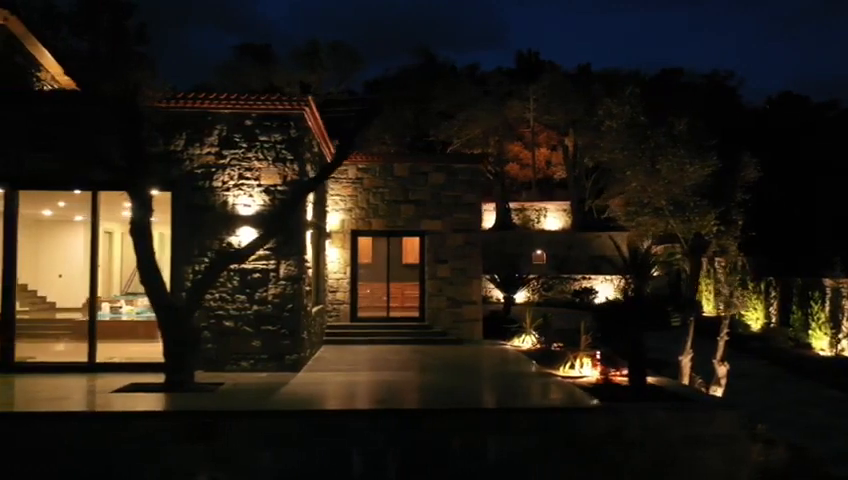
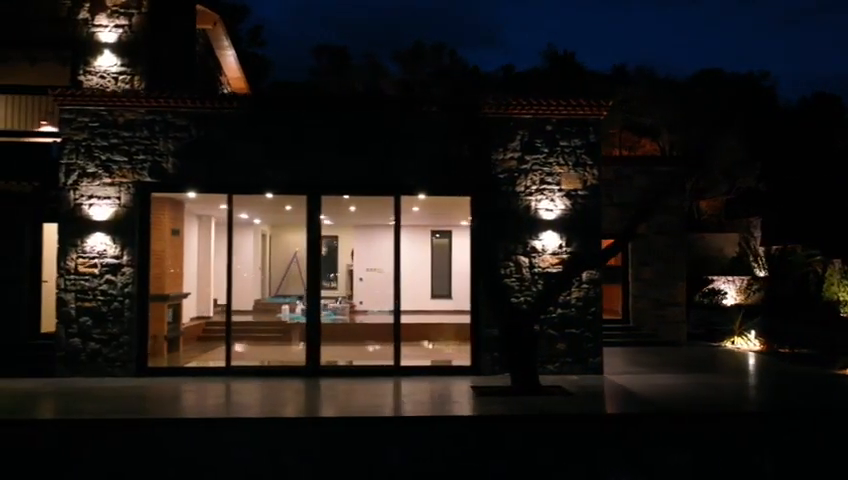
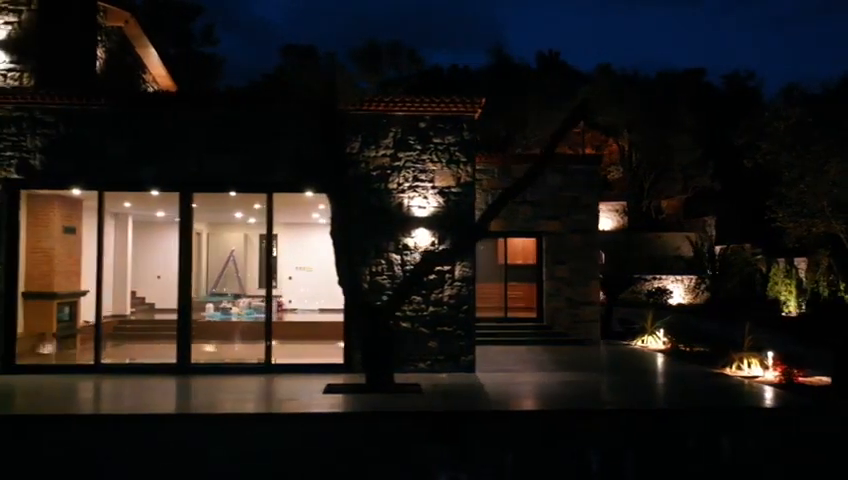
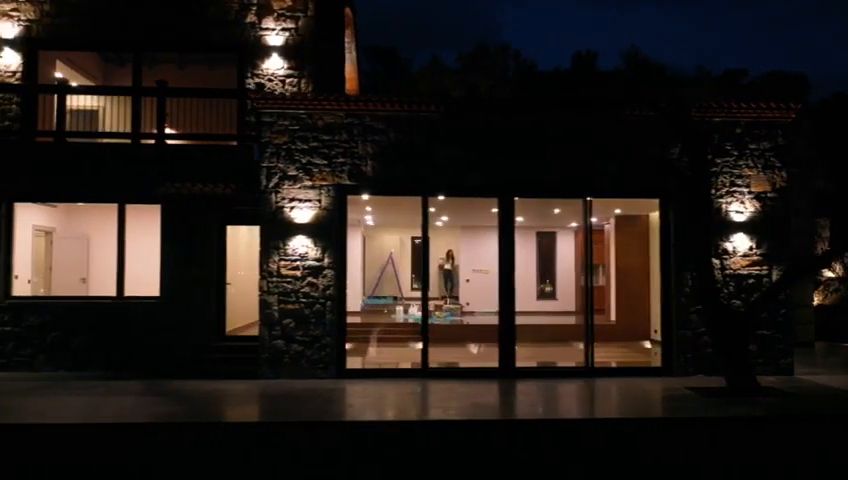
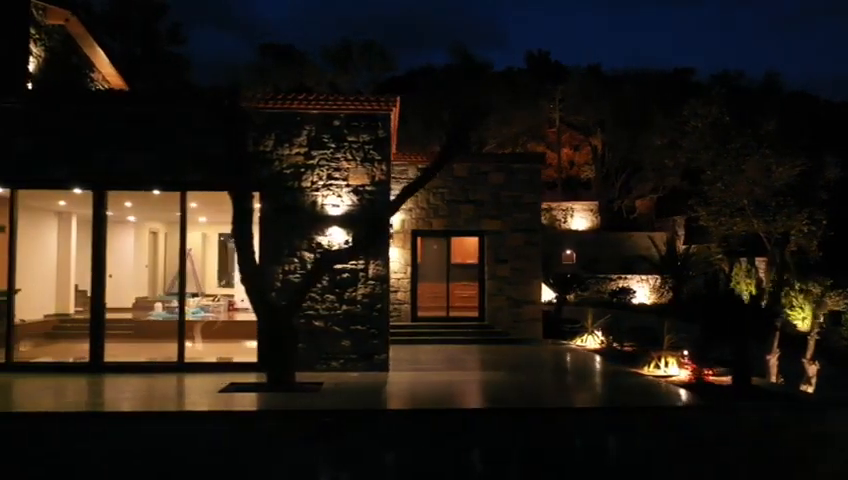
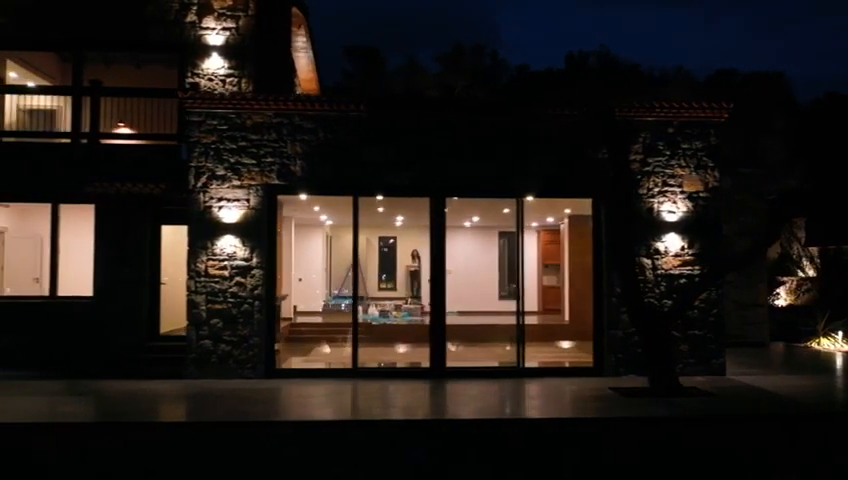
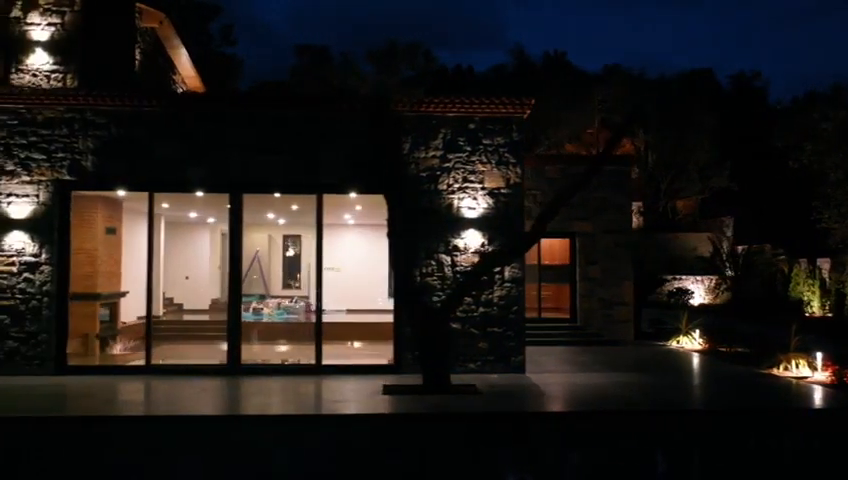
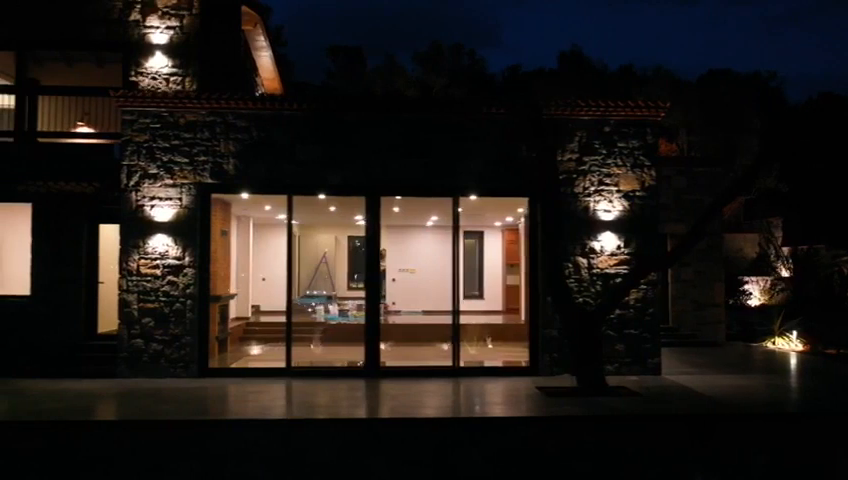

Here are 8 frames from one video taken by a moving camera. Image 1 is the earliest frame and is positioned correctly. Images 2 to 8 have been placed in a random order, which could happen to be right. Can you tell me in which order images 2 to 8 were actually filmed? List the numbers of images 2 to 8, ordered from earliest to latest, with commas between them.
5, 3, 7, 2, 8, 6, 4
